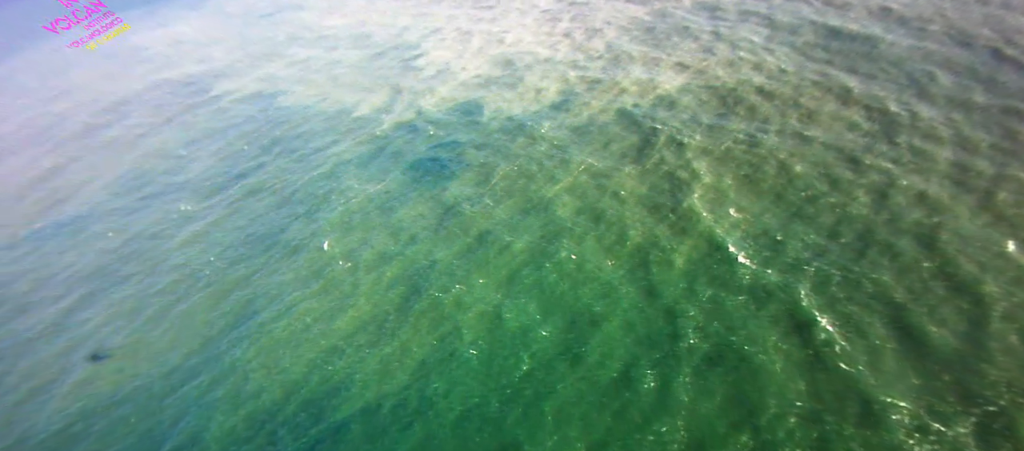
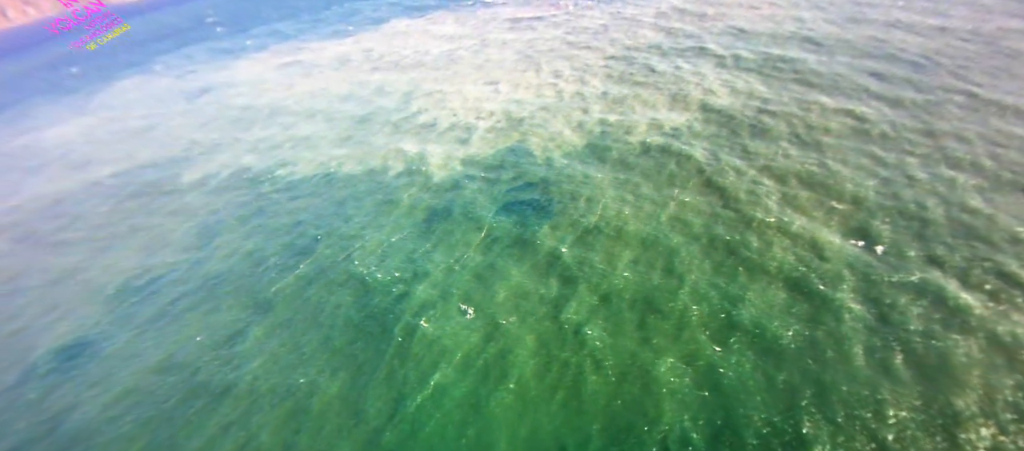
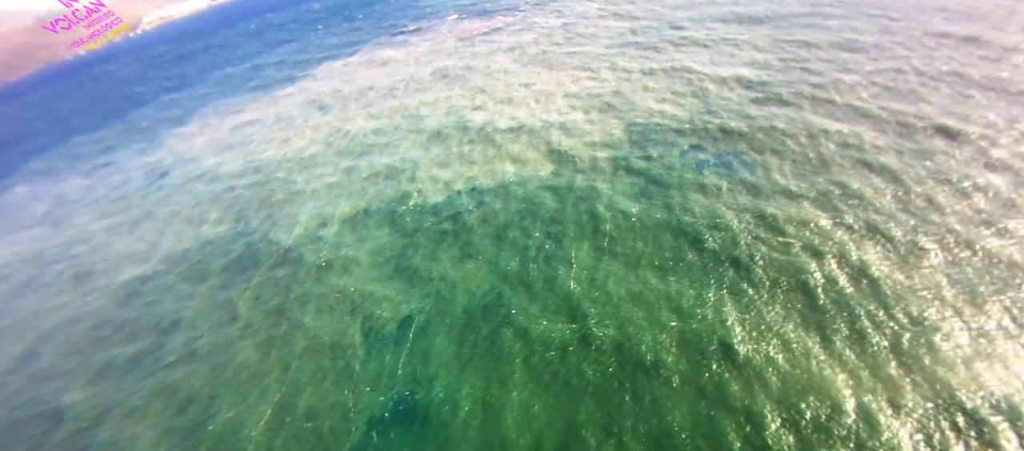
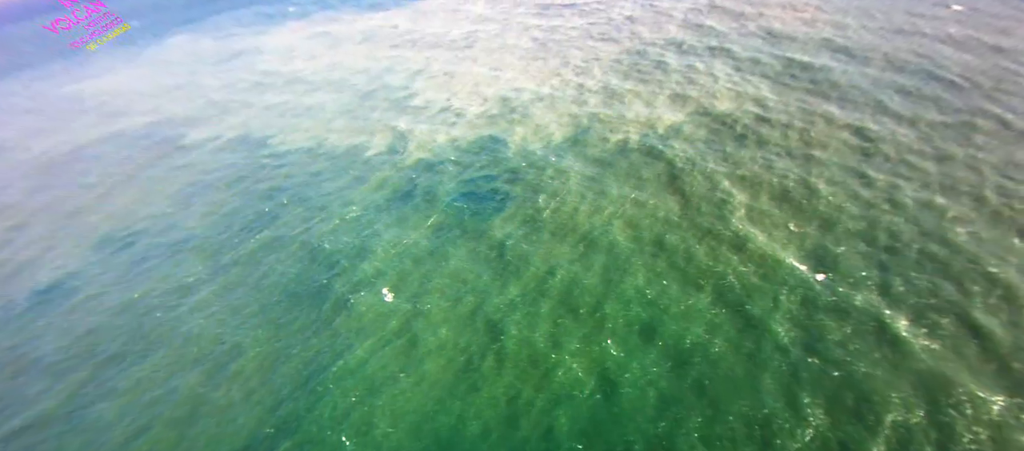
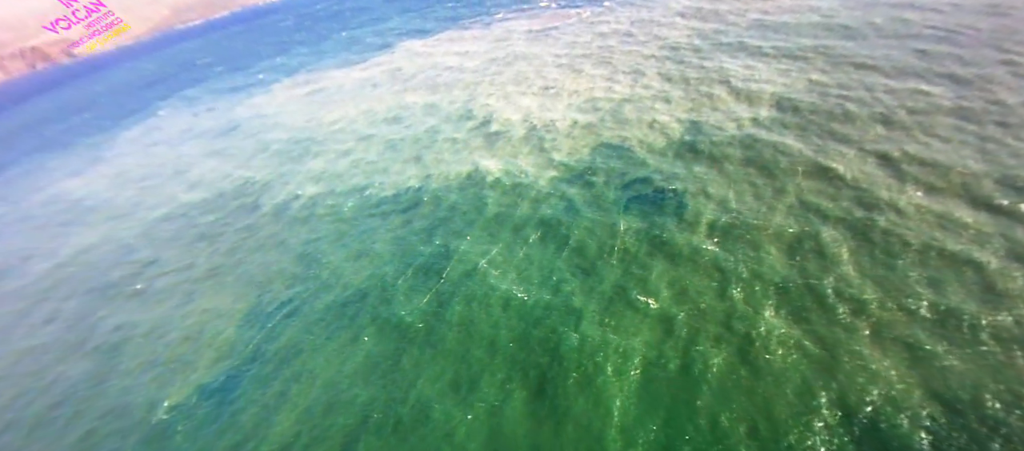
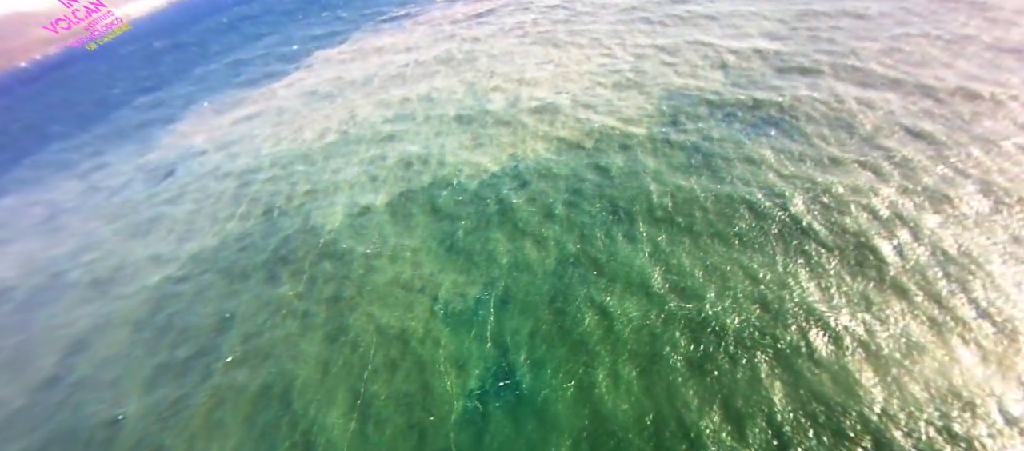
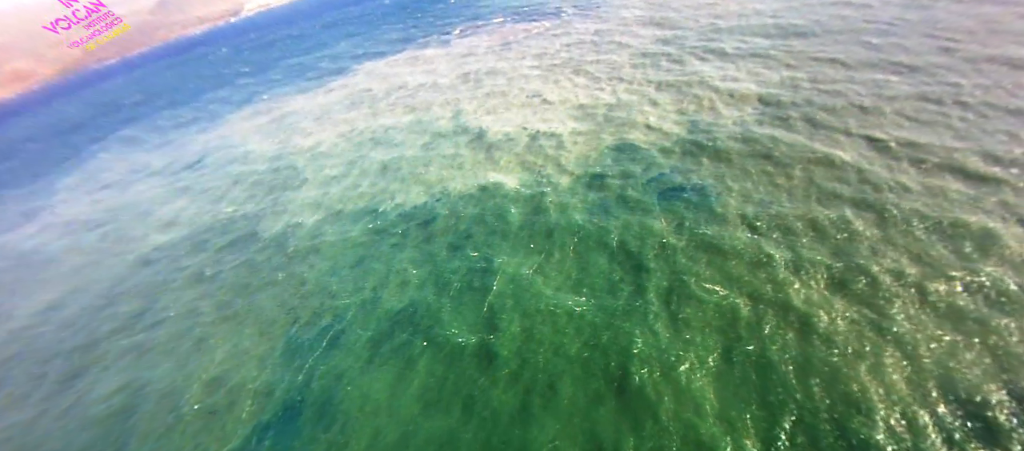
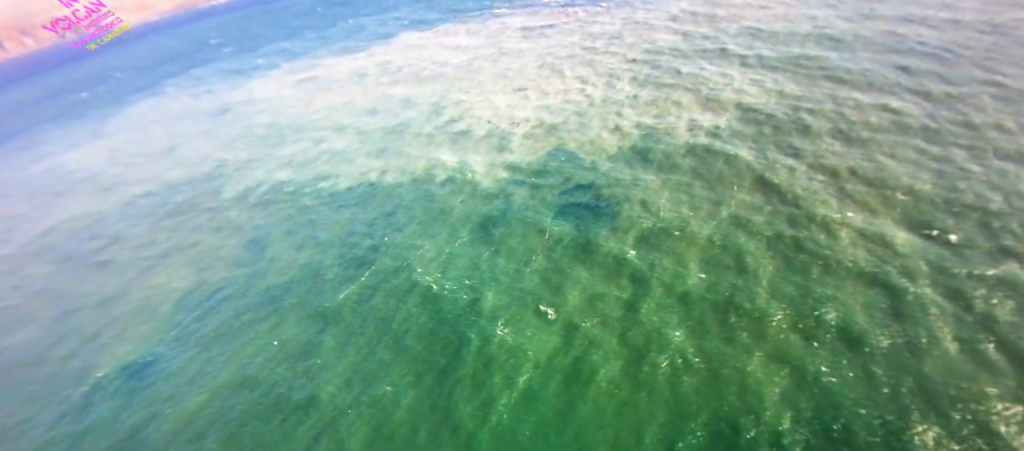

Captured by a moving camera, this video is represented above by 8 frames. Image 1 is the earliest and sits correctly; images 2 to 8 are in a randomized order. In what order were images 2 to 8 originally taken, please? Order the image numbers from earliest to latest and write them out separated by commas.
4, 2, 8, 5, 7, 3, 6
